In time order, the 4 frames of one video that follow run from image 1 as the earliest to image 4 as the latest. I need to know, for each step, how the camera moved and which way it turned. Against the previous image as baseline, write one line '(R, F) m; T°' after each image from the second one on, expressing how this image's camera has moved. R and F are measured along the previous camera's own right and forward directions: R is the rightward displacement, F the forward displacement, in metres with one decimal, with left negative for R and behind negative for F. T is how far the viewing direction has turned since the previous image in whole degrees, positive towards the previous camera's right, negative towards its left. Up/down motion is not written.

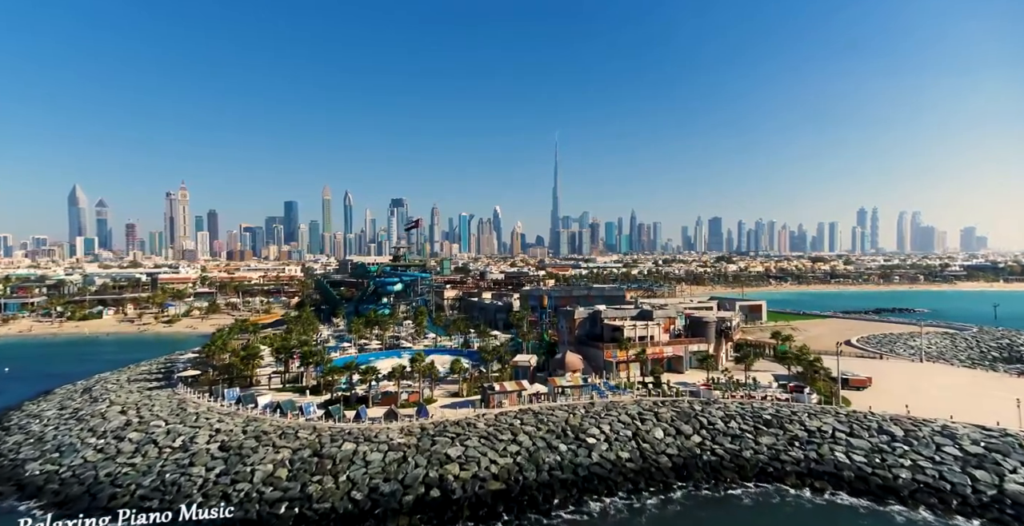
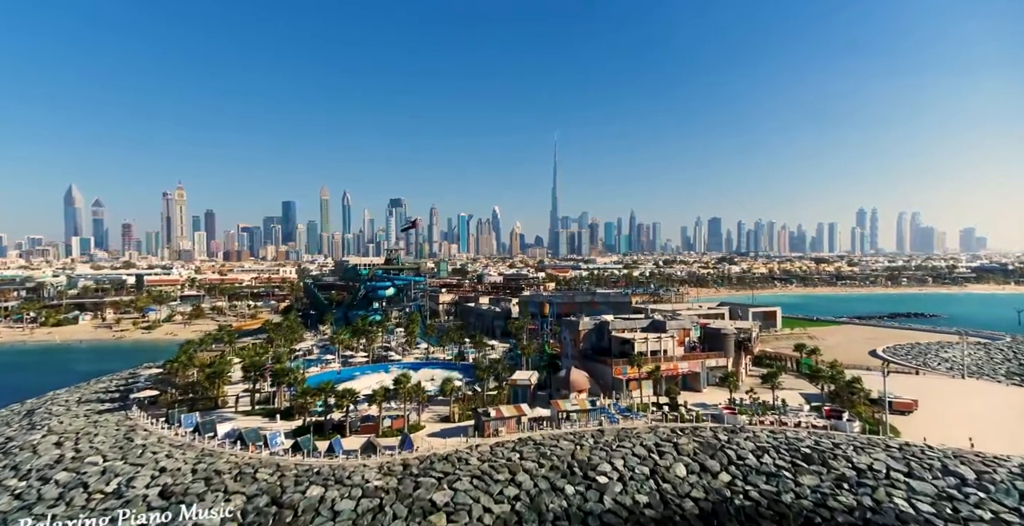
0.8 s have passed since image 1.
(+0.1, +4.5) m; 0°
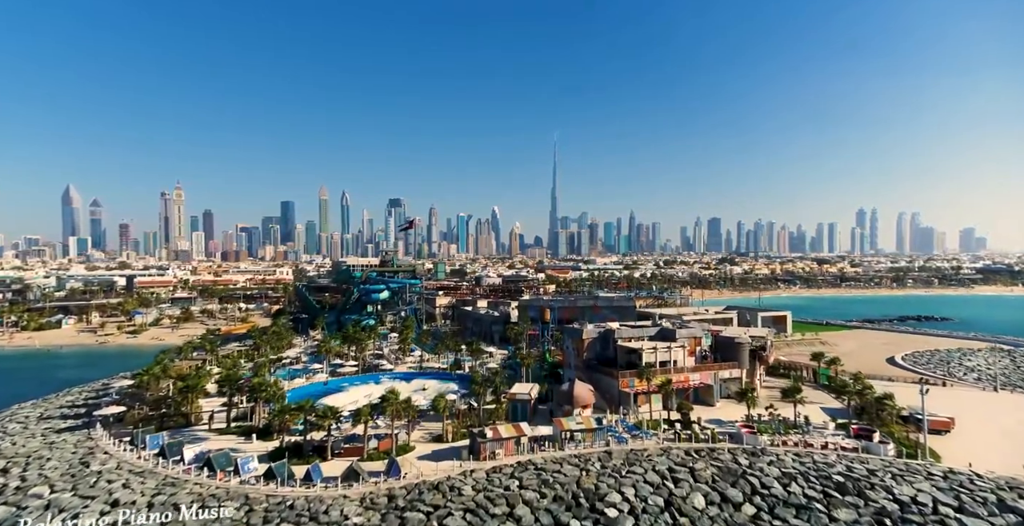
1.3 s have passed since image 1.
(+0.1, +2.9) m; 0°
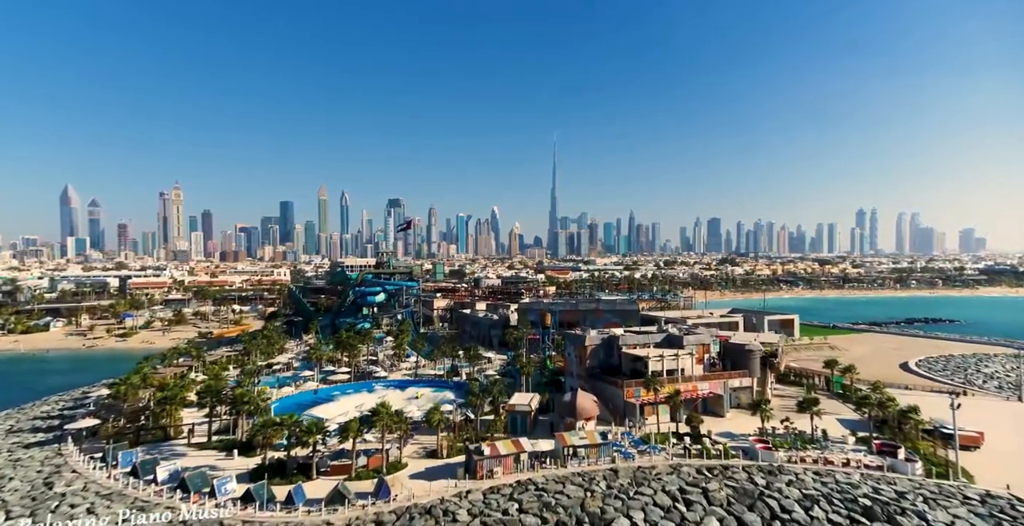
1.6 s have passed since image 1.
(0.0, +2.0) m; 0°
